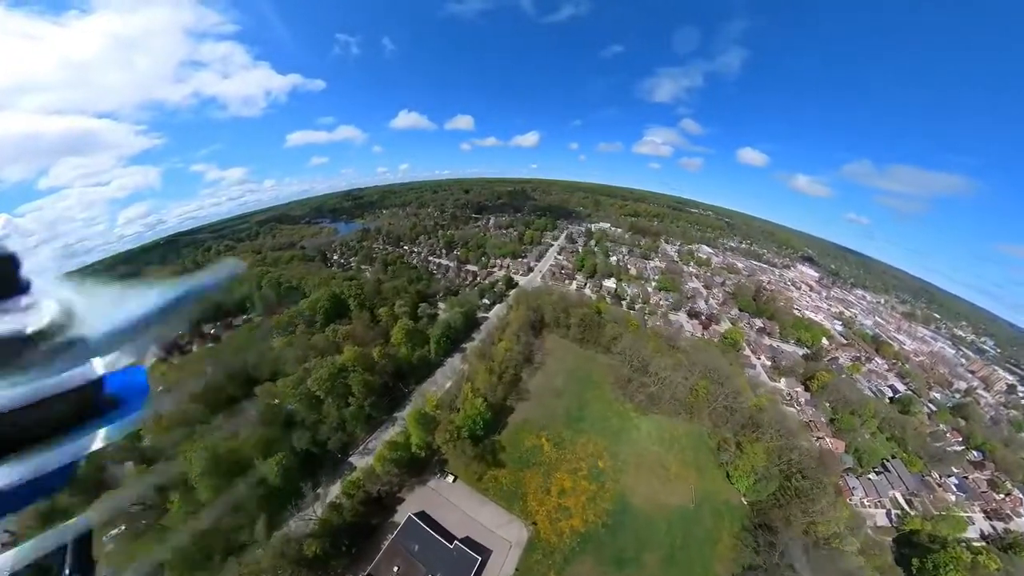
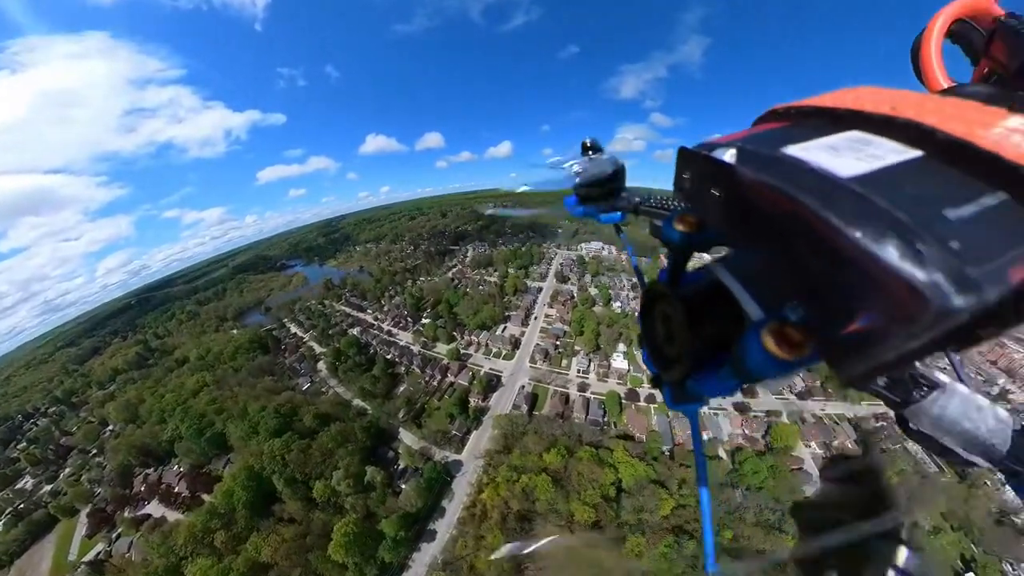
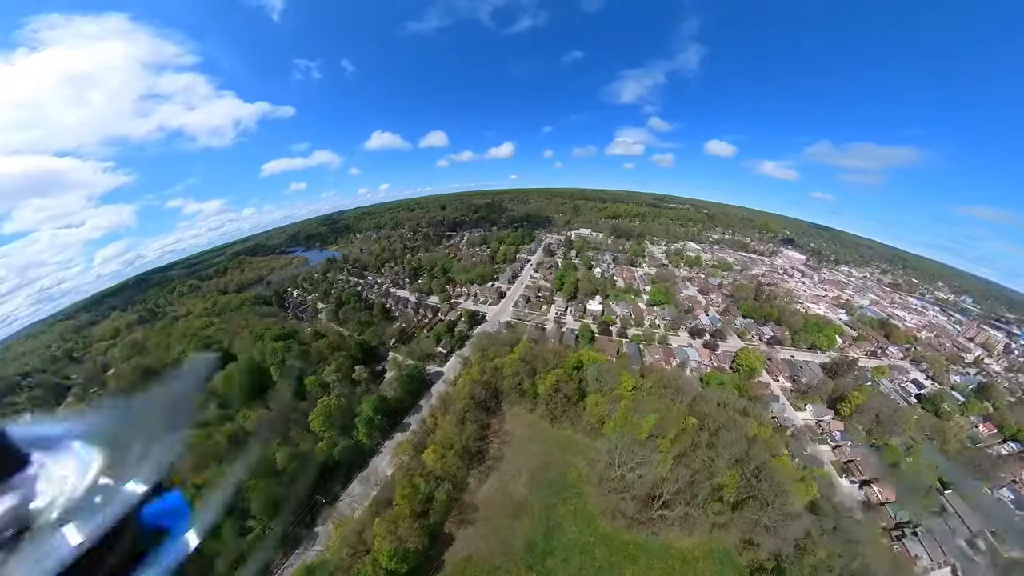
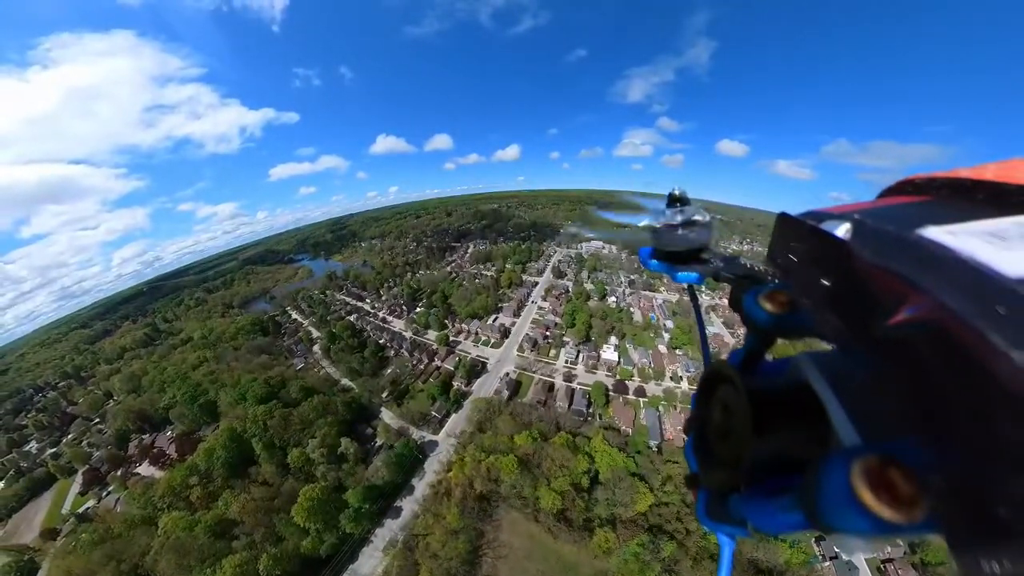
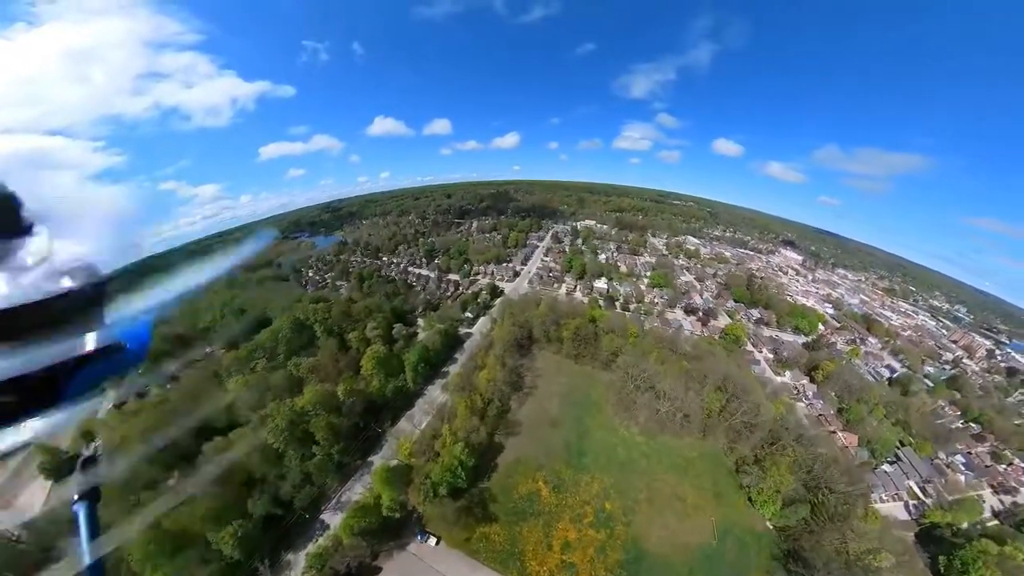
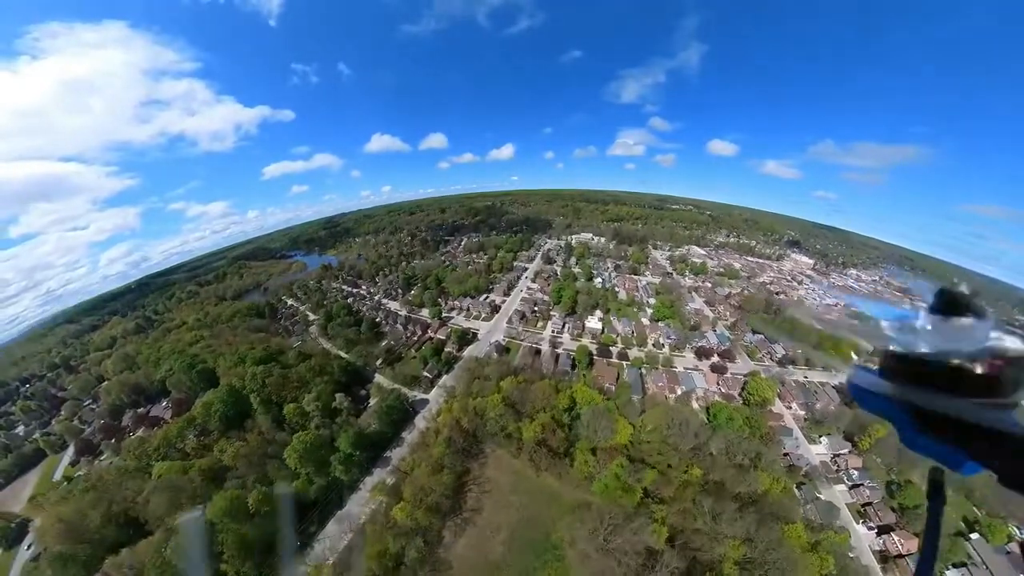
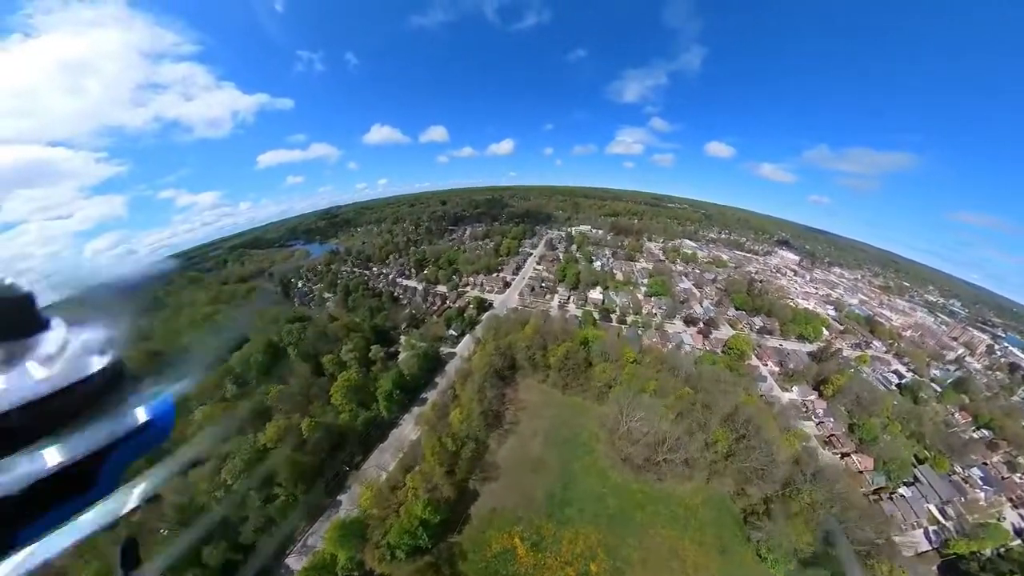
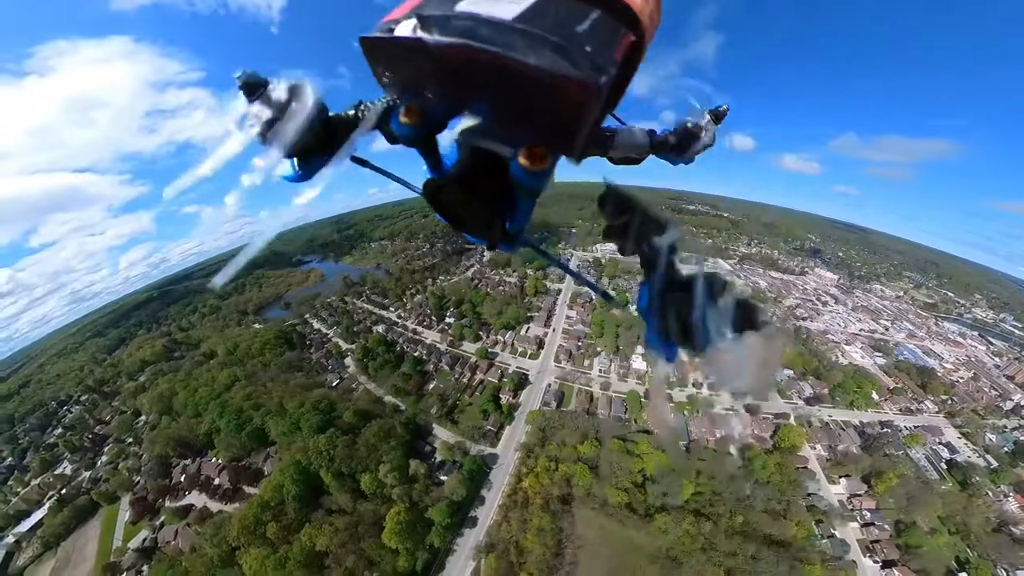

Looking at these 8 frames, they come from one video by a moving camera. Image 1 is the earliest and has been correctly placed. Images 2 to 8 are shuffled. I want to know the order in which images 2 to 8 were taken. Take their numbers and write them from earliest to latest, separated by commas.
5, 7, 3, 6, 4, 2, 8
